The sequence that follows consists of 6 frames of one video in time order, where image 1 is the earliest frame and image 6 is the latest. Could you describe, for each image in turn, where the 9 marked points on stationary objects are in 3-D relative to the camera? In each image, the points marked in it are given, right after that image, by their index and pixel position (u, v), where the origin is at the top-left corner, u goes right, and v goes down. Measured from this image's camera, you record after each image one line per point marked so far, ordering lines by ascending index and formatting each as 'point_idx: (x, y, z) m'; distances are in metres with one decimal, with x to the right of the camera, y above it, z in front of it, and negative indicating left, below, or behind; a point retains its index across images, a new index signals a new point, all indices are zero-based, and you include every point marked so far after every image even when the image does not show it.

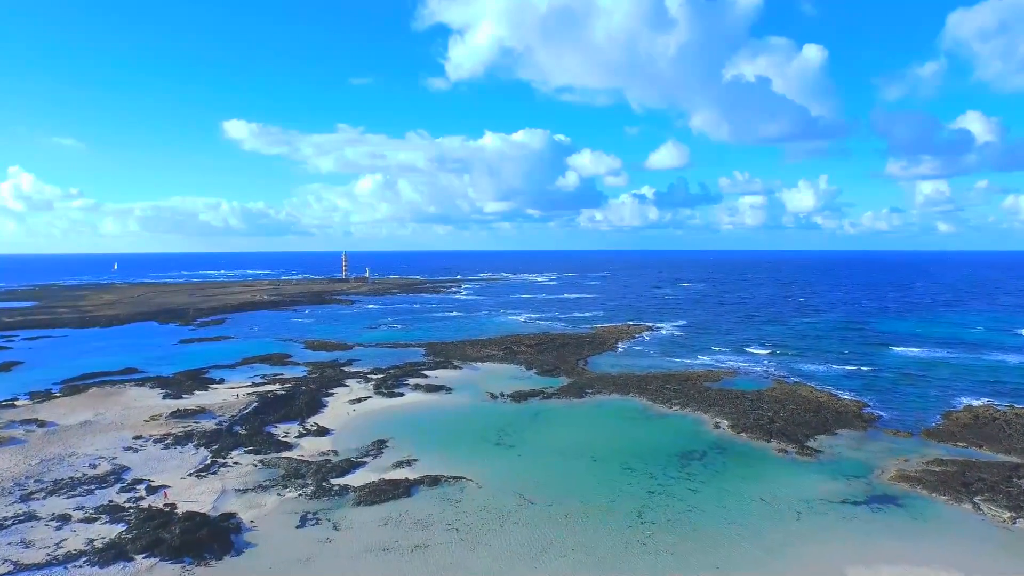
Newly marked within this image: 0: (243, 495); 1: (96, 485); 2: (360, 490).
0: (-9.6, -7.4, +19.0) m
1: (-14.8, -7.0, +18.8) m
2: (-5.5, -7.4, +19.3) m
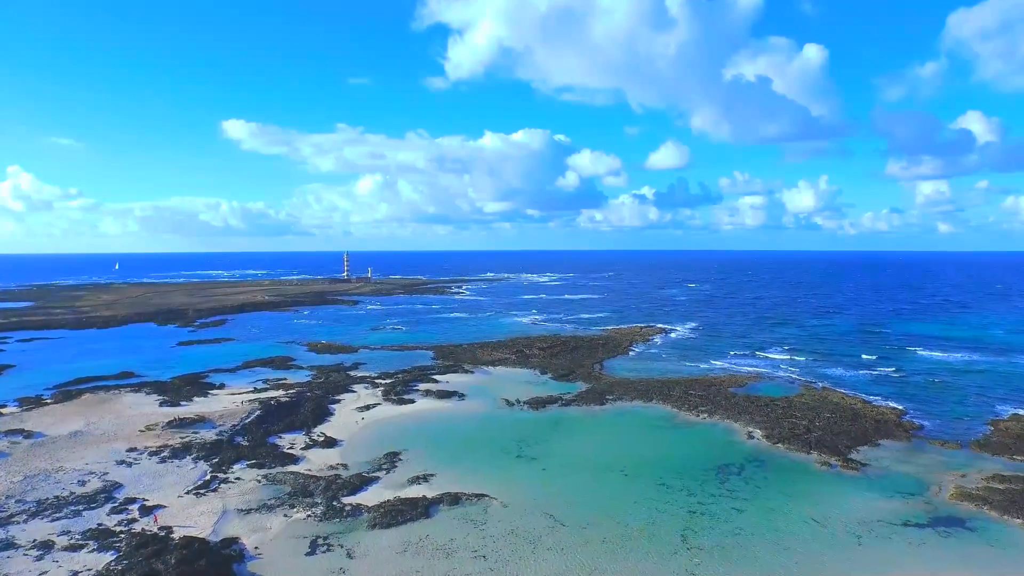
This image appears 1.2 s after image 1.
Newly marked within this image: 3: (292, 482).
0: (-8.7, -7.5, +17.3) m
1: (-13.9, -7.0, +17.1) m
2: (-4.6, -7.4, +17.7) m
3: (-8.1, -7.2, +19.6) m
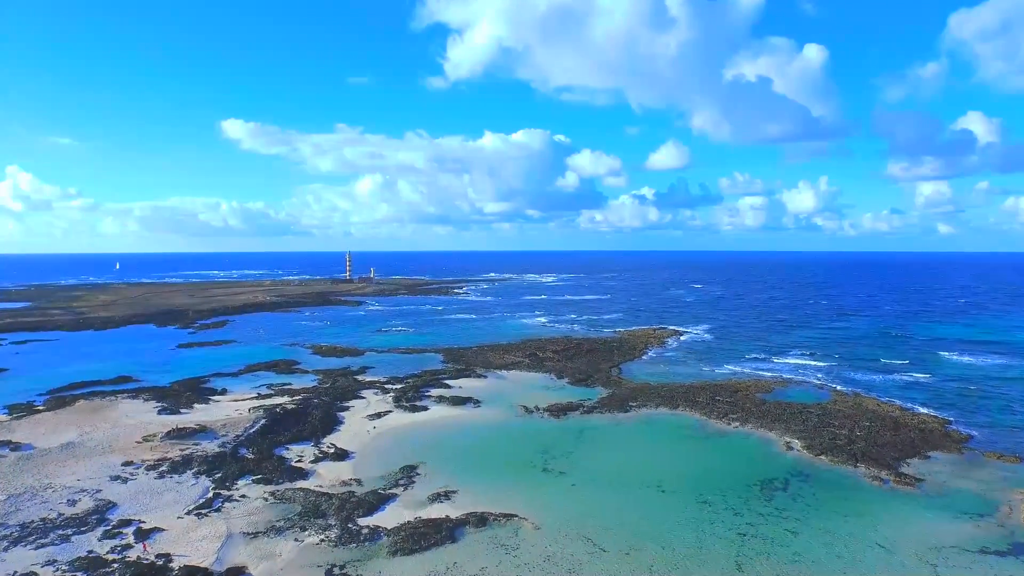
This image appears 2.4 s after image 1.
0: (-7.7, -7.5, +15.7) m
1: (-12.8, -7.1, +15.5) m
2: (-3.6, -7.4, +16.0) m
3: (-7.1, -7.2, +17.9) m
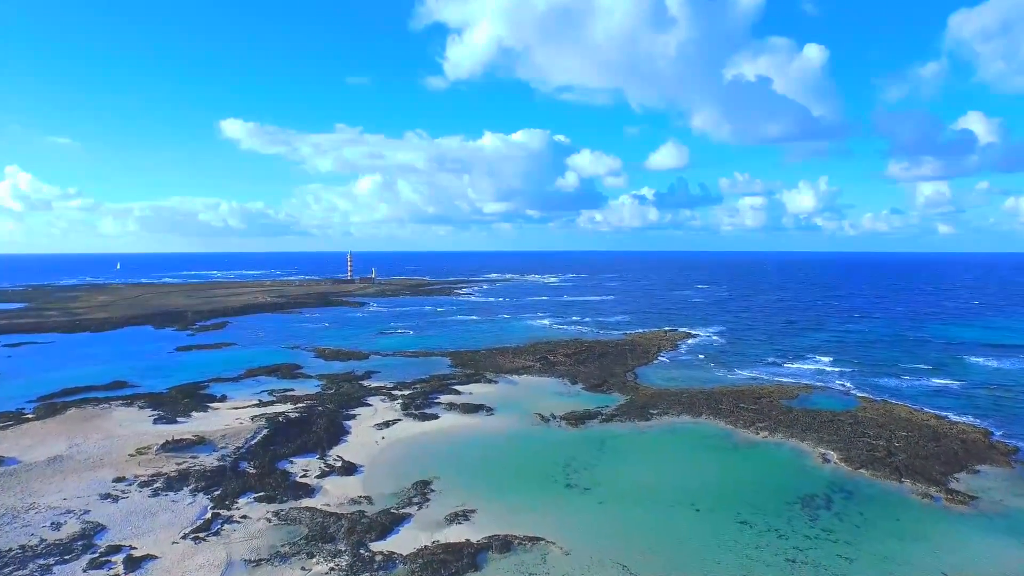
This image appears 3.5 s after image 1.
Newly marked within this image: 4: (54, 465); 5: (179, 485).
0: (-6.9, -7.6, +14.2) m
1: (-12.1, -7.1, +14.0) m
2: (-2.8, -7.5, +14.6) m
3: (-6.3, -7.3, +16.5) m
4: (-16.7, -6.5, +19.3) m
5: (-11.6, -6.8, +18.4) m
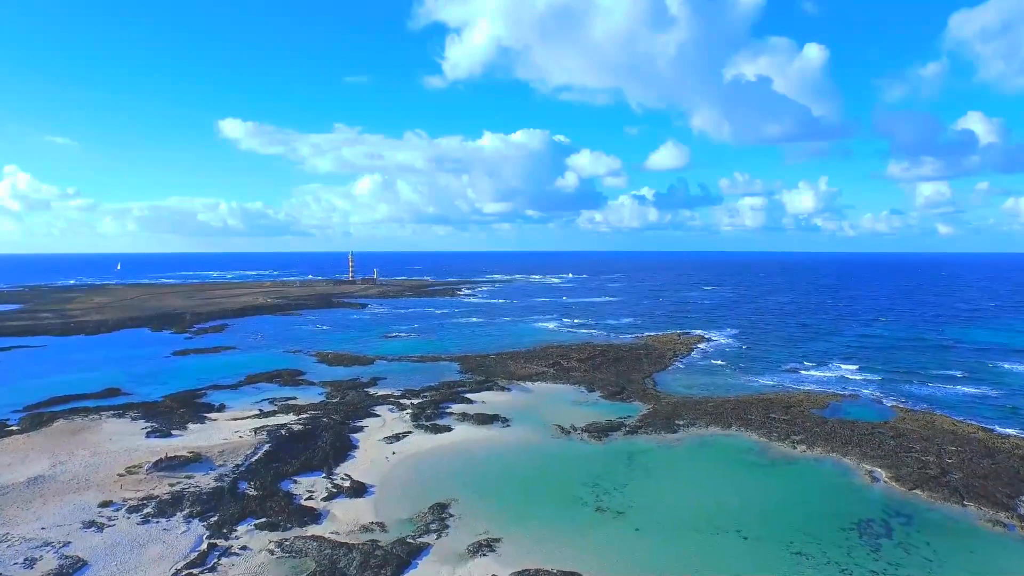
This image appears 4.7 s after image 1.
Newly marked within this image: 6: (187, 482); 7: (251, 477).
0: (-6.0, -7.7, +12.5) m
1: (-11.2, -7.3, +12.3) m
2: (-1.9, -7.7, +12.8) m
3: (-5.5, -7.4, +14.7) m
4: (-15.8, -6.6, +17.6) m
5: (-10.7, -7.0, +16.6) m
6: (-11.3, -6.7, +18.3) m
7: (-9.4, -6.8, +19.1) m
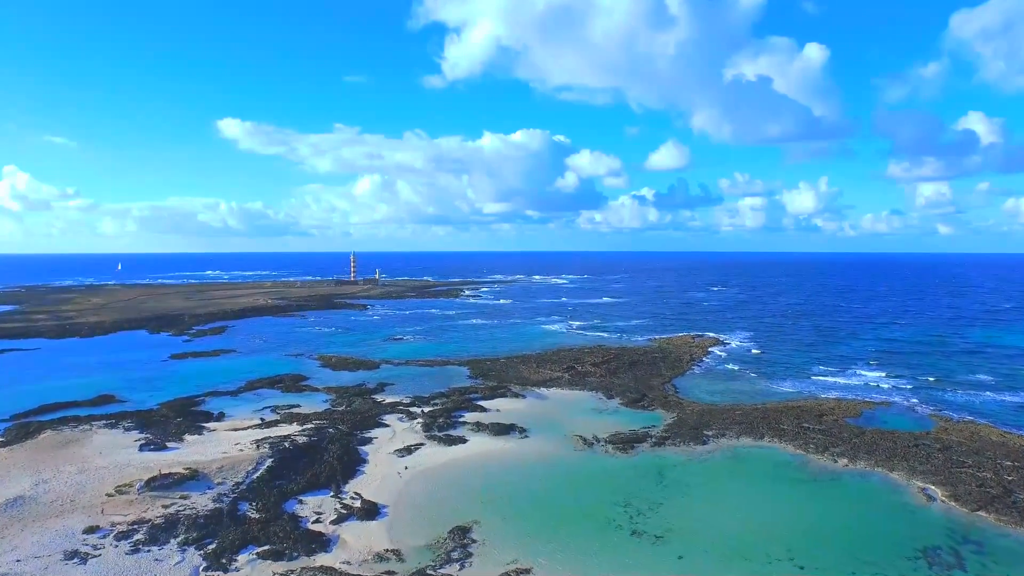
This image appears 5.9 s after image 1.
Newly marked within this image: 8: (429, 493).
0: (-5.1, -7.8, +10.8) m
1: (-10.3, -7.3, +10.6) m
2: (-1.0, -7.7, +11.2) m
3: (-4.6, -7.5, +13.1) m
4: (-15.0, -6.7, +15.9) m
5: (-9.8, -7.0, +15.0) m
6: (-10.4, -6.8, +16.7) m
7: (-8.6, -6.9, +17.5) m
8: (-2.9, -7.1, +18.5) m
